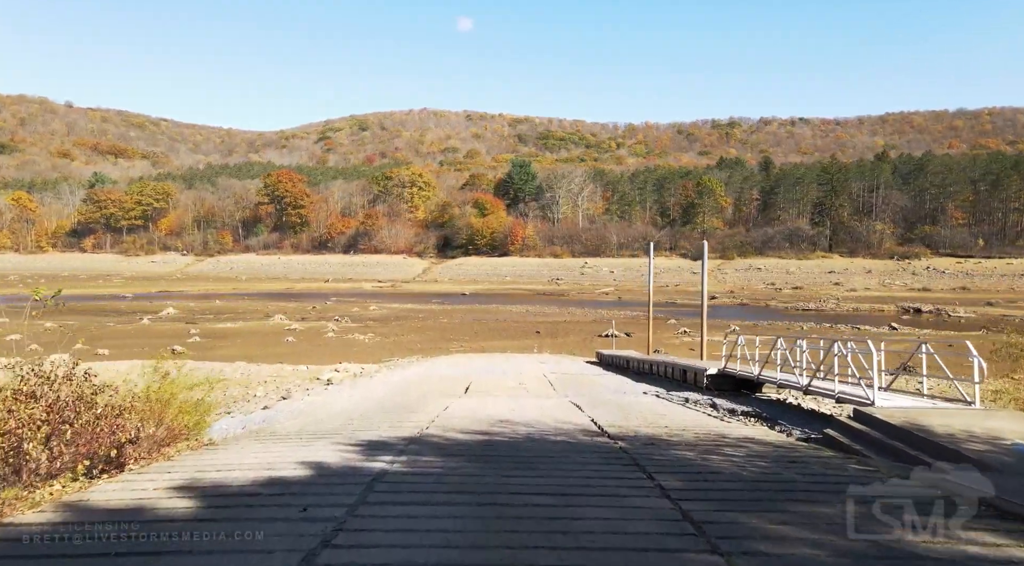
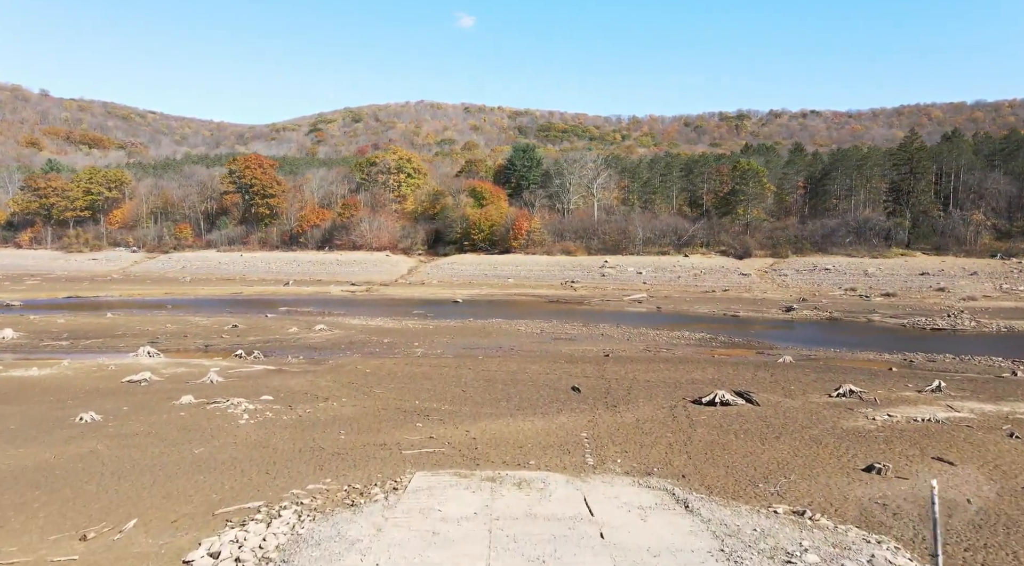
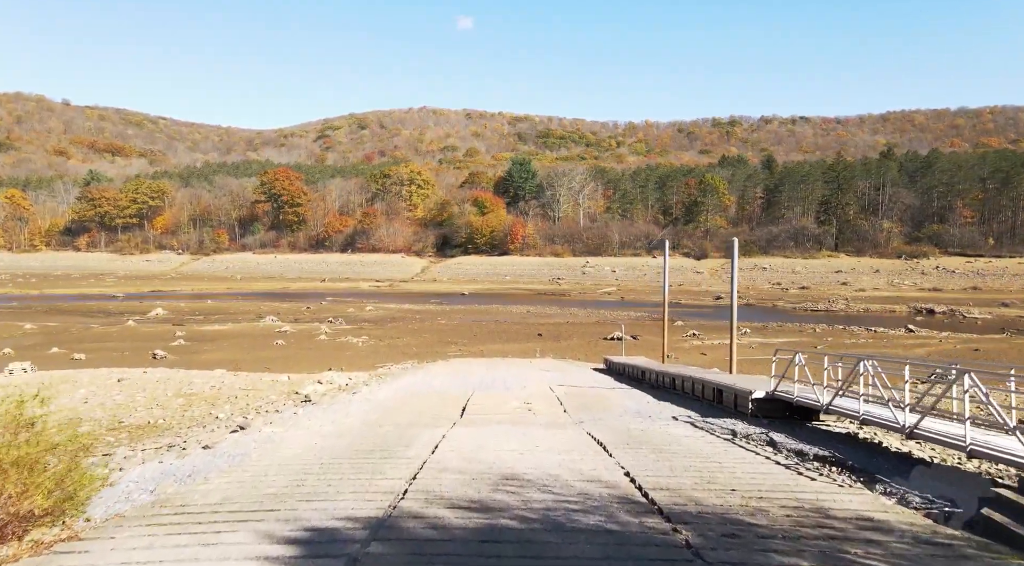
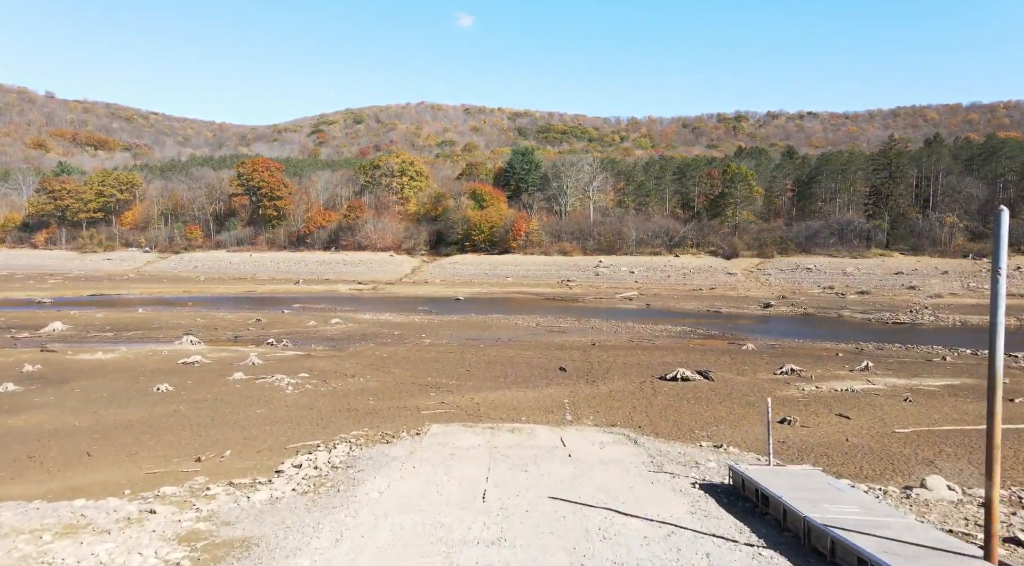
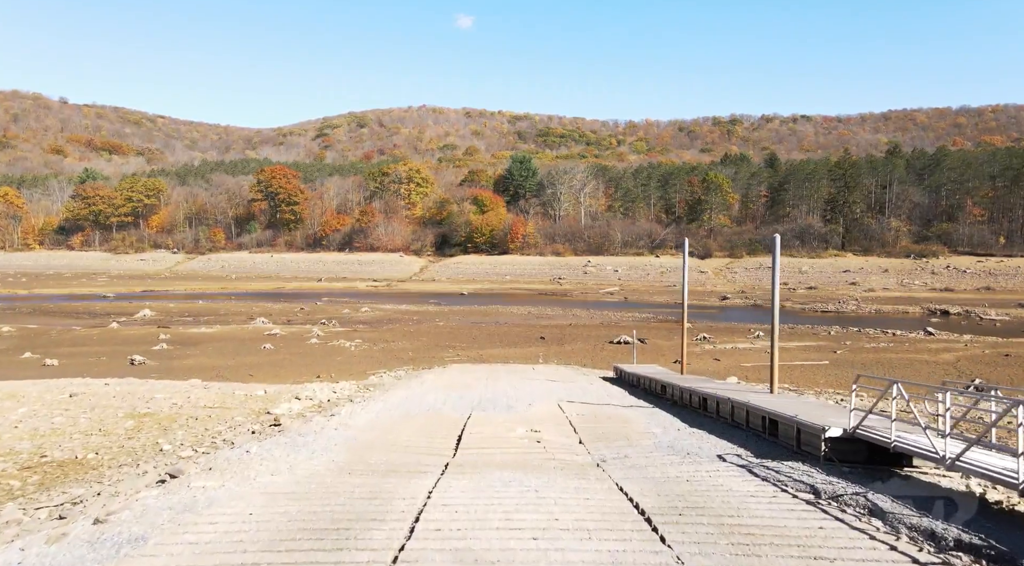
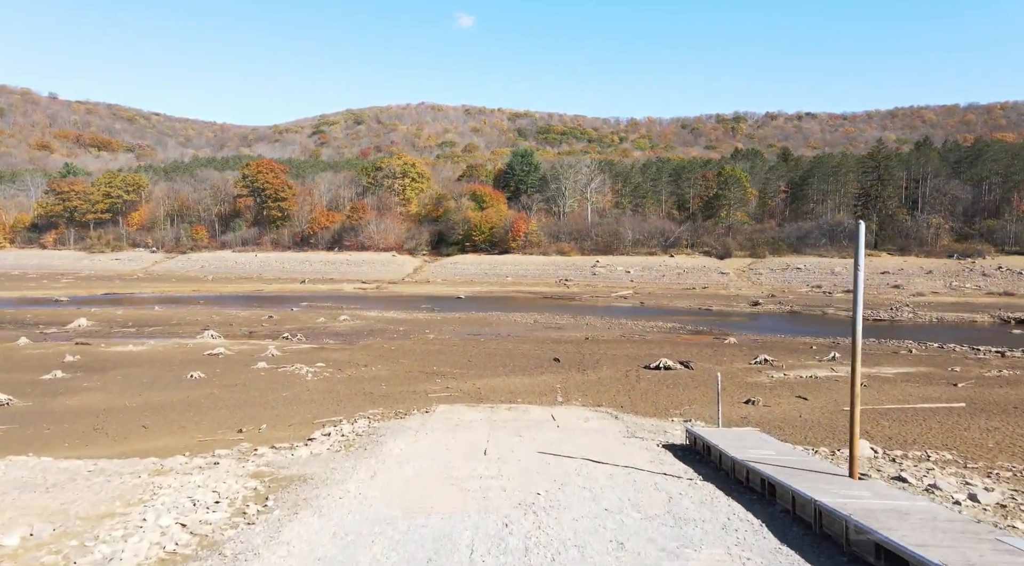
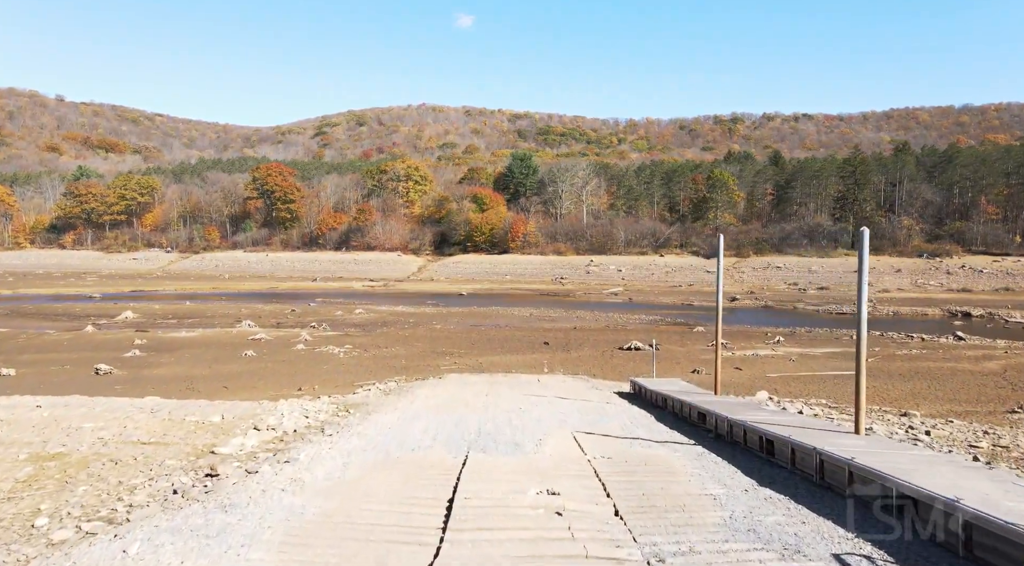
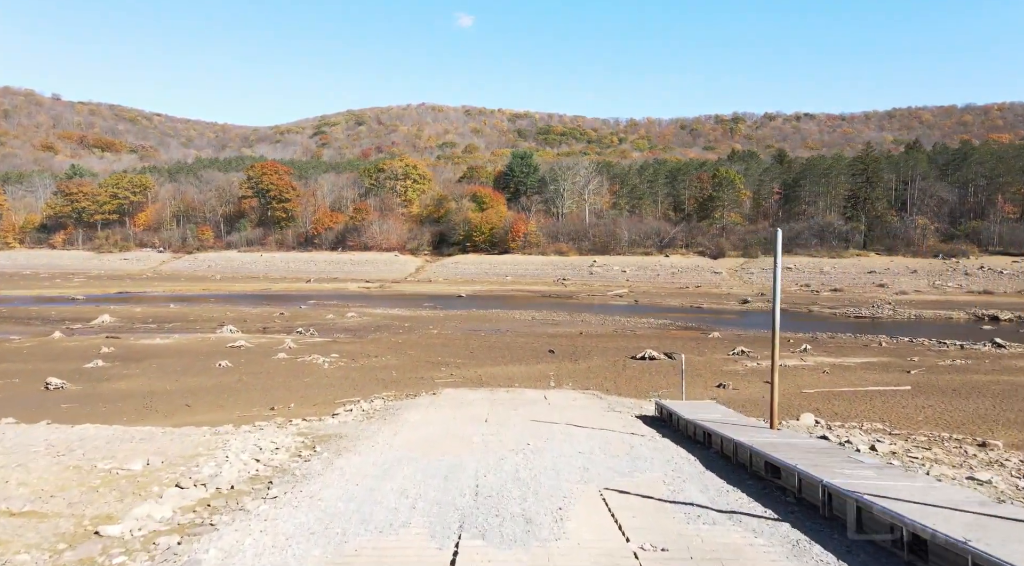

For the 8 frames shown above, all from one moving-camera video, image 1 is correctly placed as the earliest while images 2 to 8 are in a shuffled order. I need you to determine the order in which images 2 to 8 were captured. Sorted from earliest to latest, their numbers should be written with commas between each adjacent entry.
3, 5, 7, 8, 6, 4, 2
